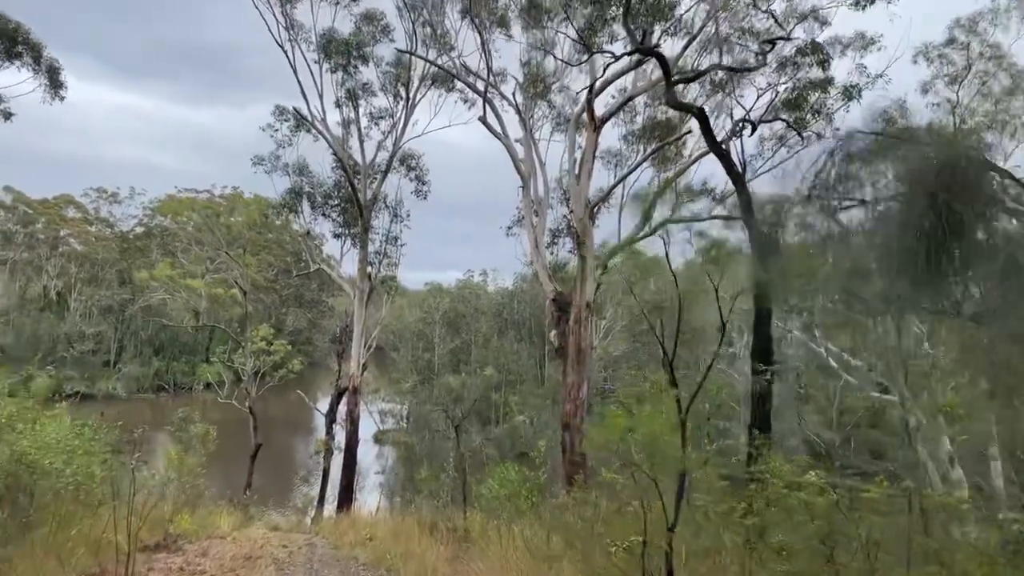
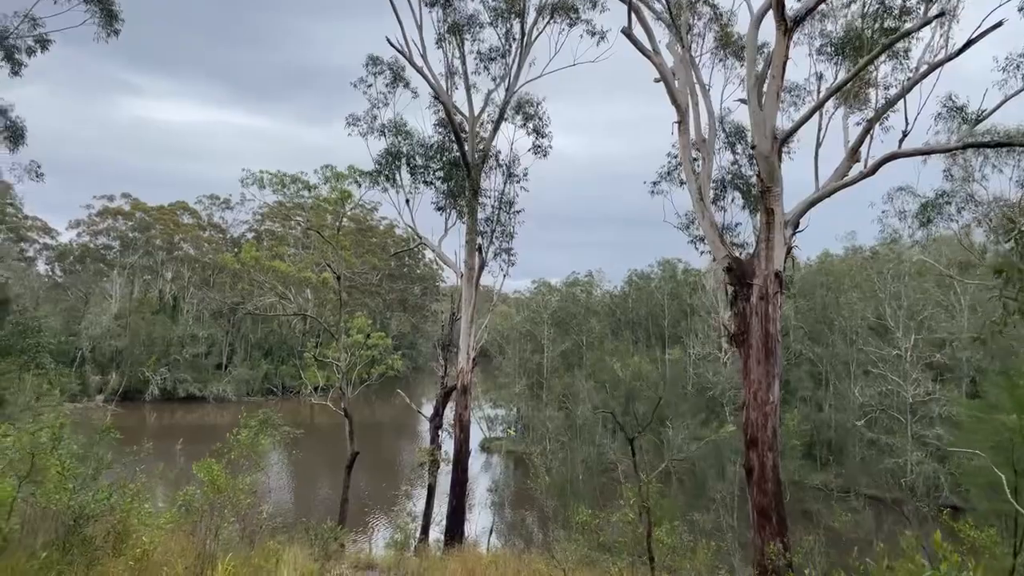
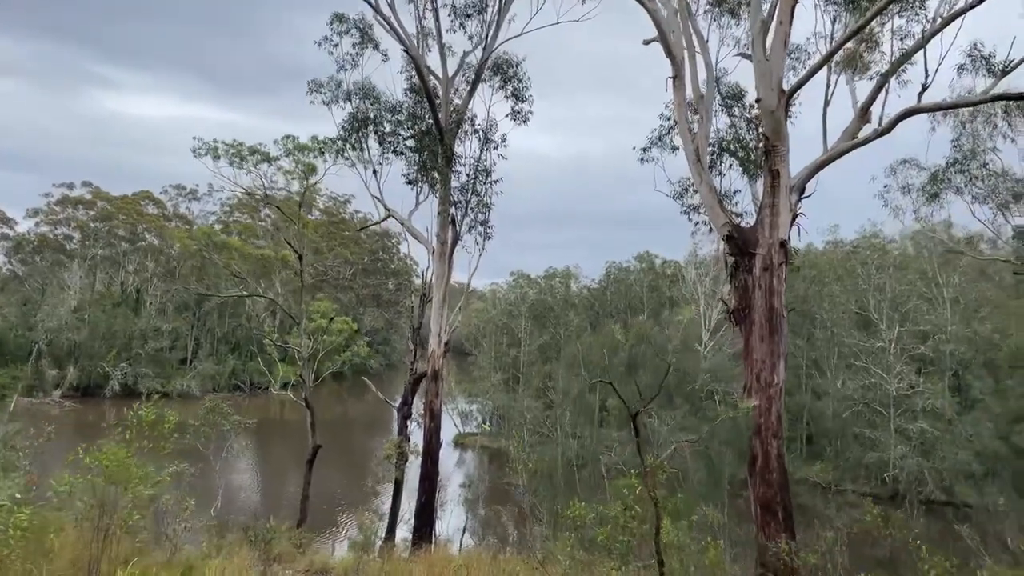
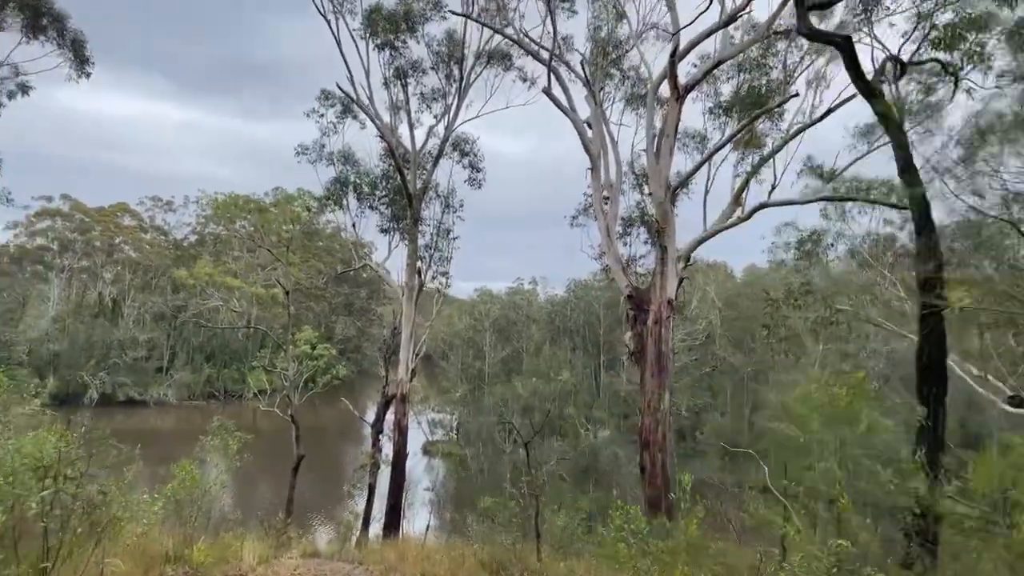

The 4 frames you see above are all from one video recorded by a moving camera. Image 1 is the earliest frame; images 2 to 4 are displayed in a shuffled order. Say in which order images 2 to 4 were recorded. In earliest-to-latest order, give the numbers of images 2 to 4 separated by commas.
4, 2, 3
